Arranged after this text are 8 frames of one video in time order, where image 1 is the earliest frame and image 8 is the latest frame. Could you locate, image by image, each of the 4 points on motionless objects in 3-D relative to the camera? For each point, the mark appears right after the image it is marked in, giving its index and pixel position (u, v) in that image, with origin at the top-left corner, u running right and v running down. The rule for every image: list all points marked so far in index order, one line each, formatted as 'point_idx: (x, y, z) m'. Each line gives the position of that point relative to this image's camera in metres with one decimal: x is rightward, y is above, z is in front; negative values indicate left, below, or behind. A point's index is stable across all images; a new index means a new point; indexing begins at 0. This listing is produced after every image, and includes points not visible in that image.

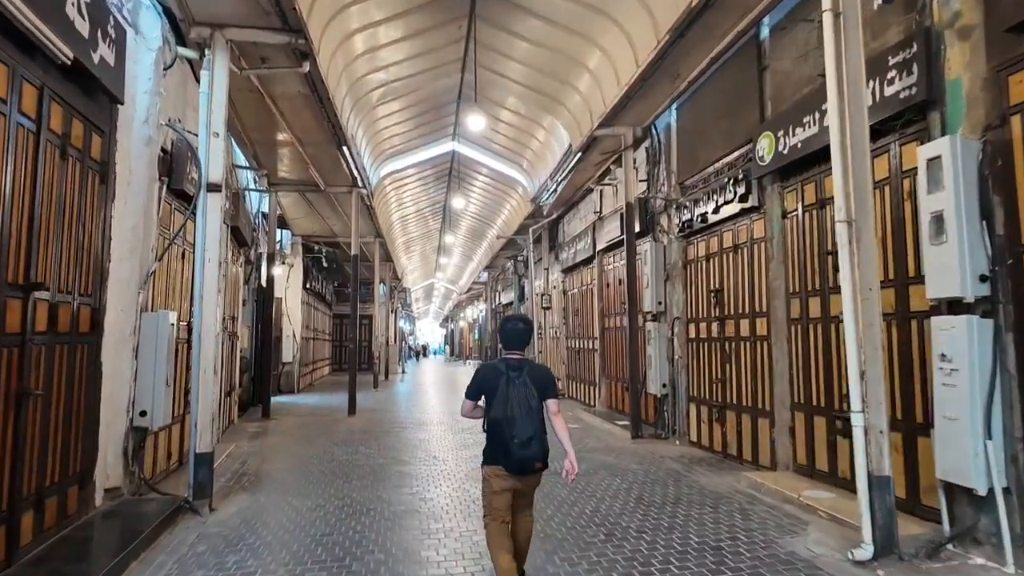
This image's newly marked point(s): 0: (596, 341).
0: (+1.4, -0.9, +10.2) m
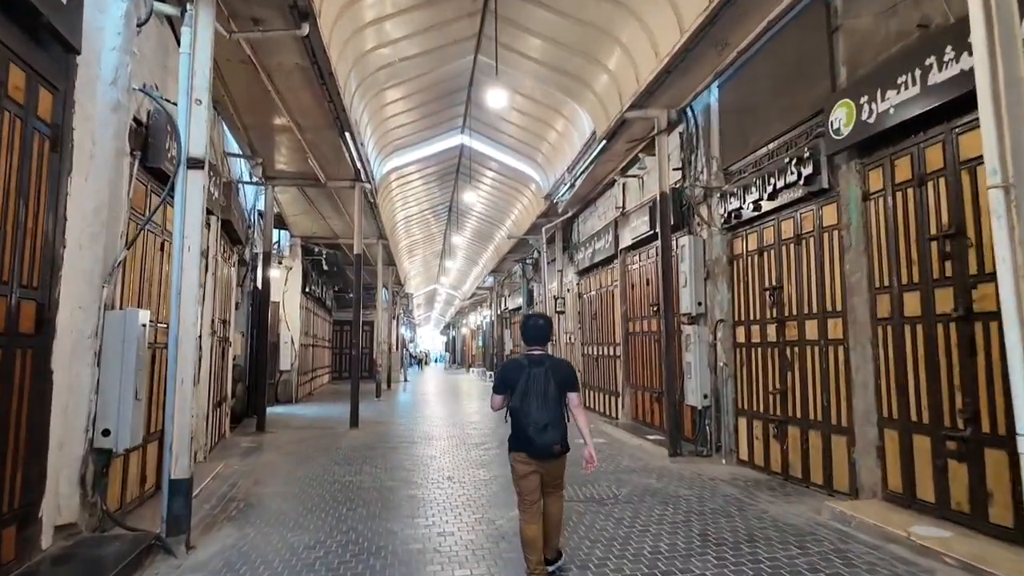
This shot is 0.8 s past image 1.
0: (+1.7, -1.0, +9.4) m
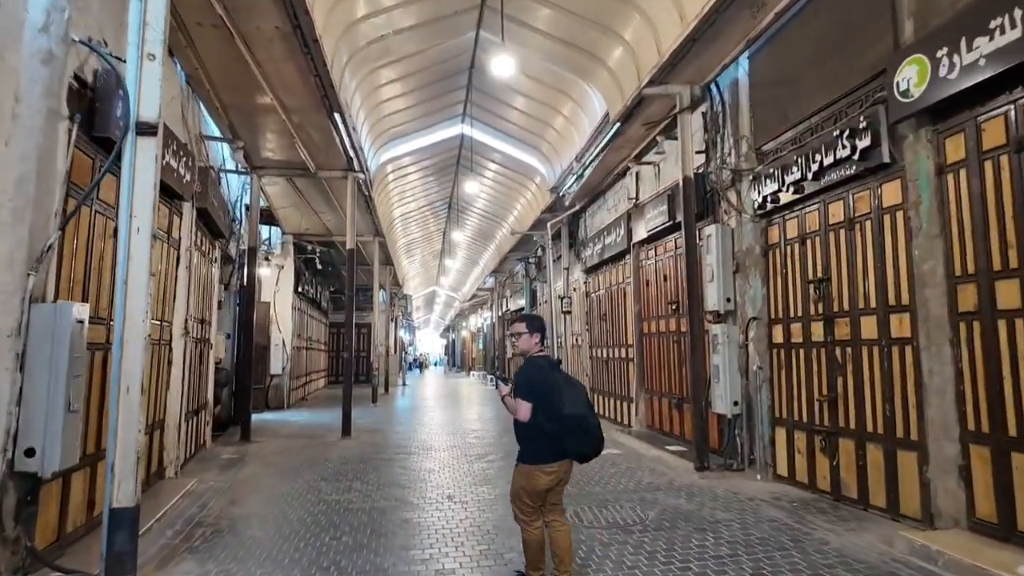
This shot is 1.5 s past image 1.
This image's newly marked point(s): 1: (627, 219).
0: (+1.7, -0.9, +8.8) m
1: (+1.7, +1.0, +8.6) m
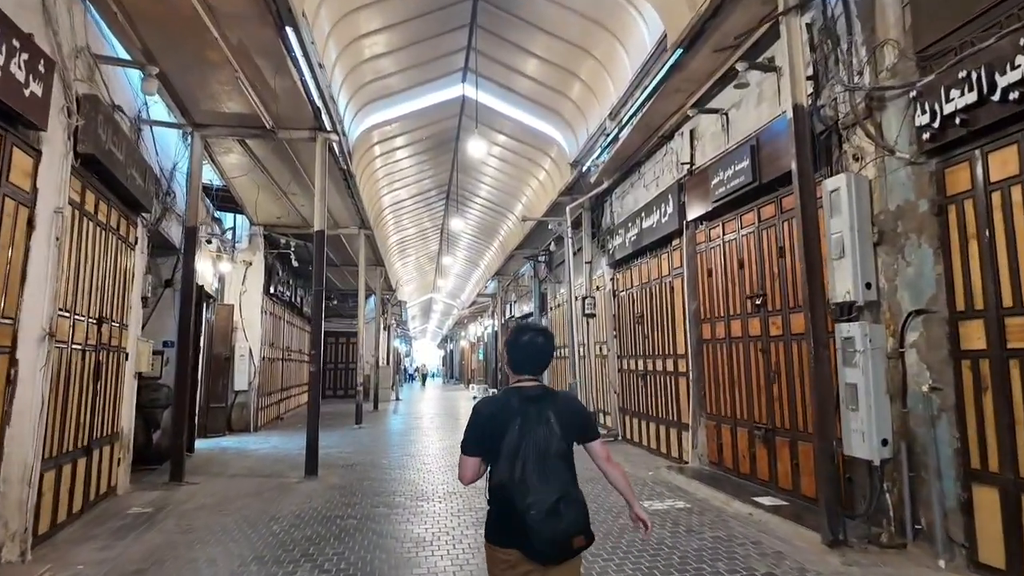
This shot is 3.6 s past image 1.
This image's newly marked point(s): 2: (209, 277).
0: (+1.9, -0.8, +6.8) m
1: (+1.9, +1.1, +6.7) m
2: (-4.9, +0.2, +9.7) m
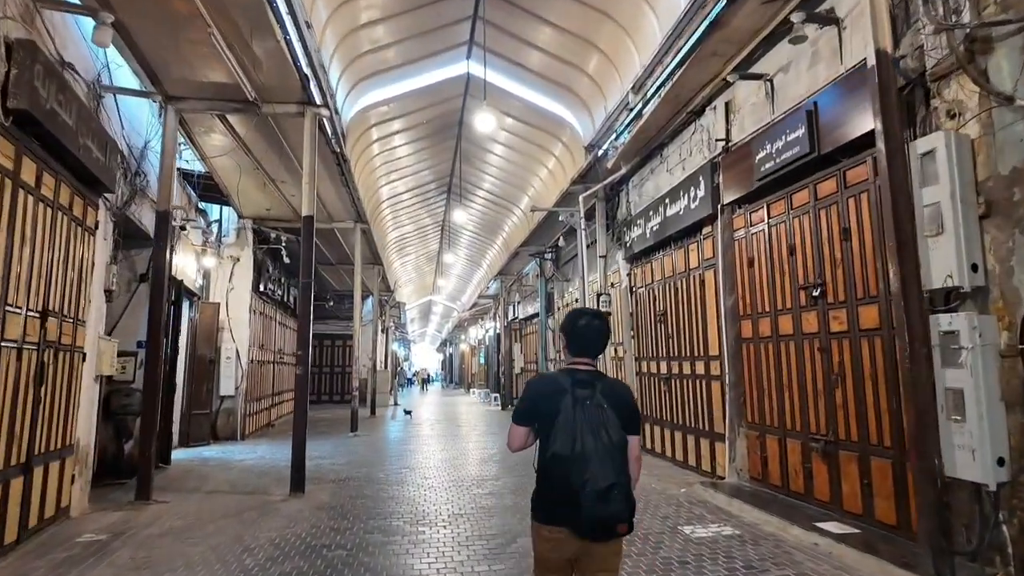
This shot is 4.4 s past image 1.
0: (+2.1, -0.8, +6.1) m
1: (+2.0, +1.2, +6.0) m
2: (-4.8, +0.2, +8.9) m
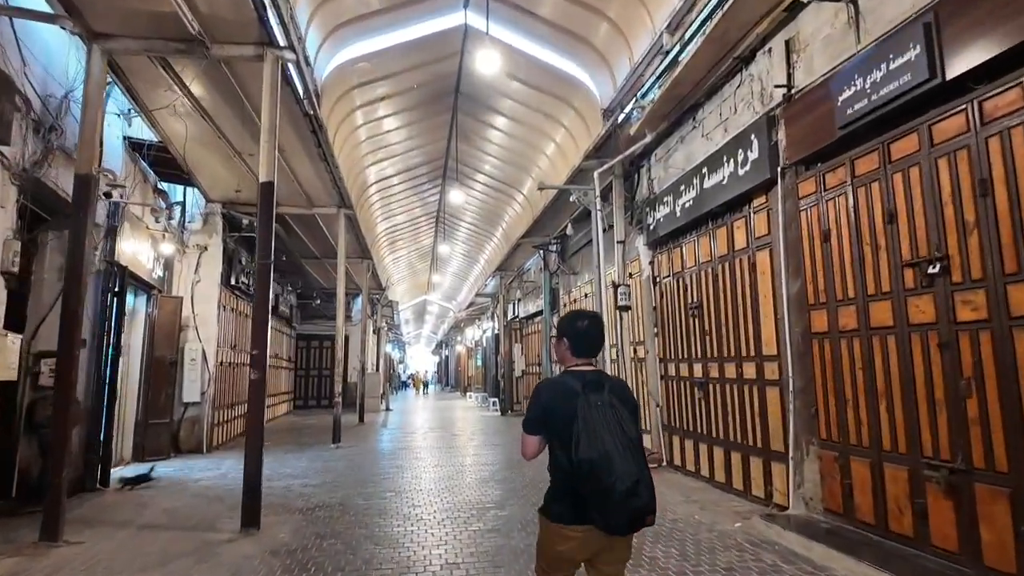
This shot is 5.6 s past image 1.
0: (+2.1, -0.6, +4.9) m
1: (+2.1, +1.3, +4.8) m
2: (-4.8, +0.4, +7.7) m
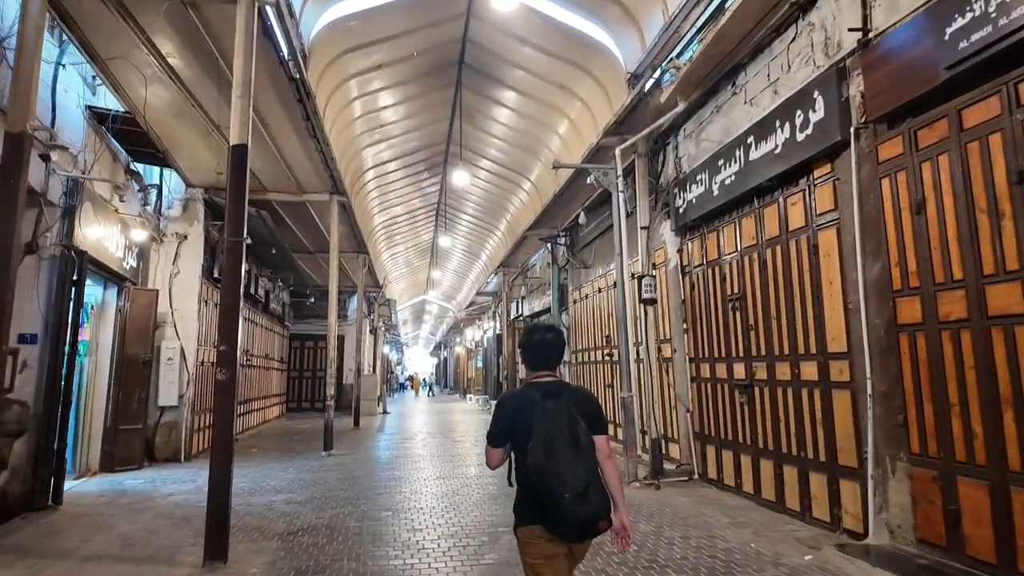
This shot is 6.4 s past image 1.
0: (+2.3, -0.5, +4.1) m
1: (+2.2, +1.4, +4.1) m
2: (-4.6, +0.5, +6.9) m
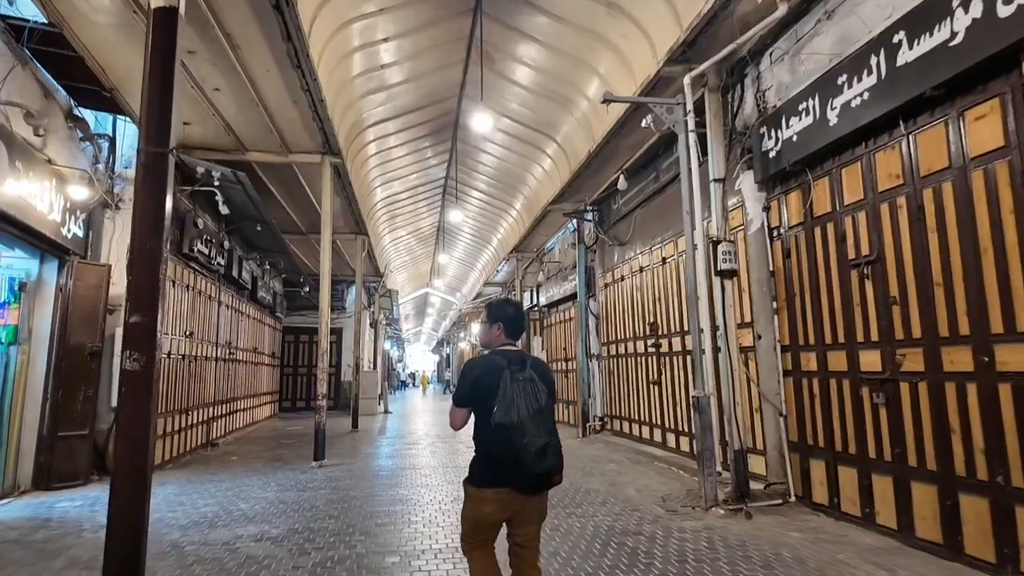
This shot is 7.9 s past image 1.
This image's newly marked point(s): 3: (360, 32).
0: (+2.6, -0.3, +2.7) m
1: (+2.5, +1.7, +2.6) m
2: (-4.3, +0.7, +5.5) m
3: (-1.6, +2.6, +6.0) m
